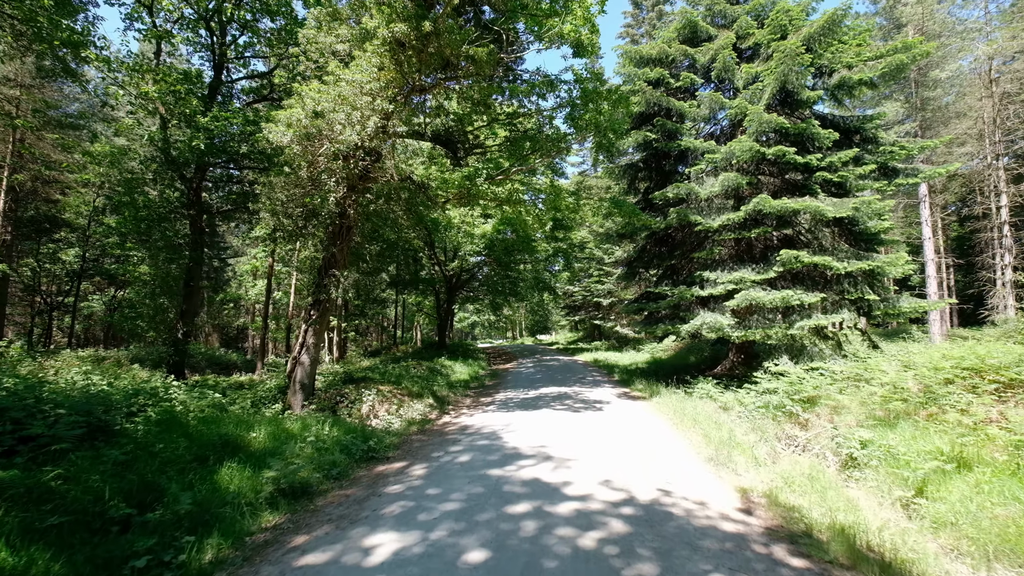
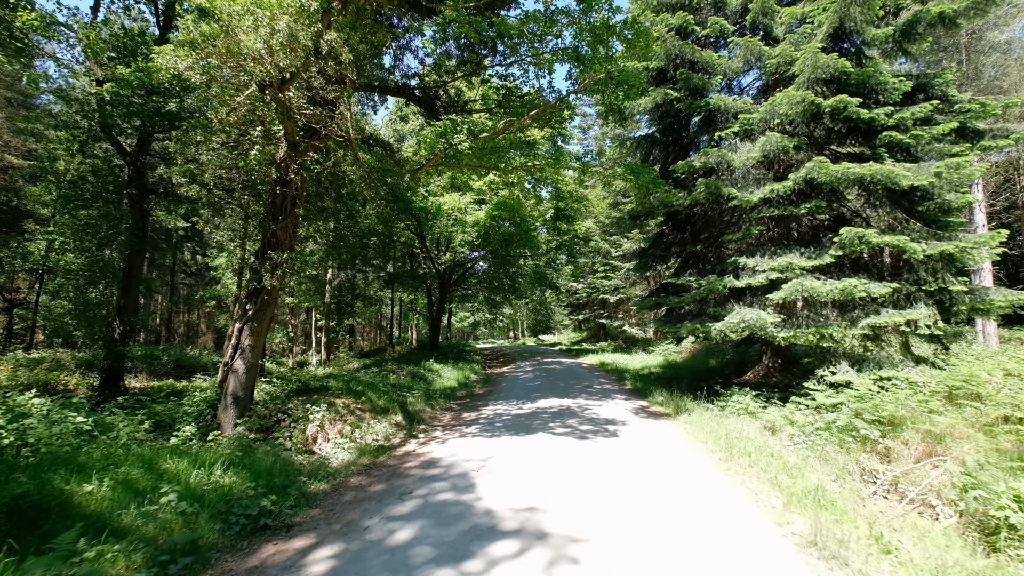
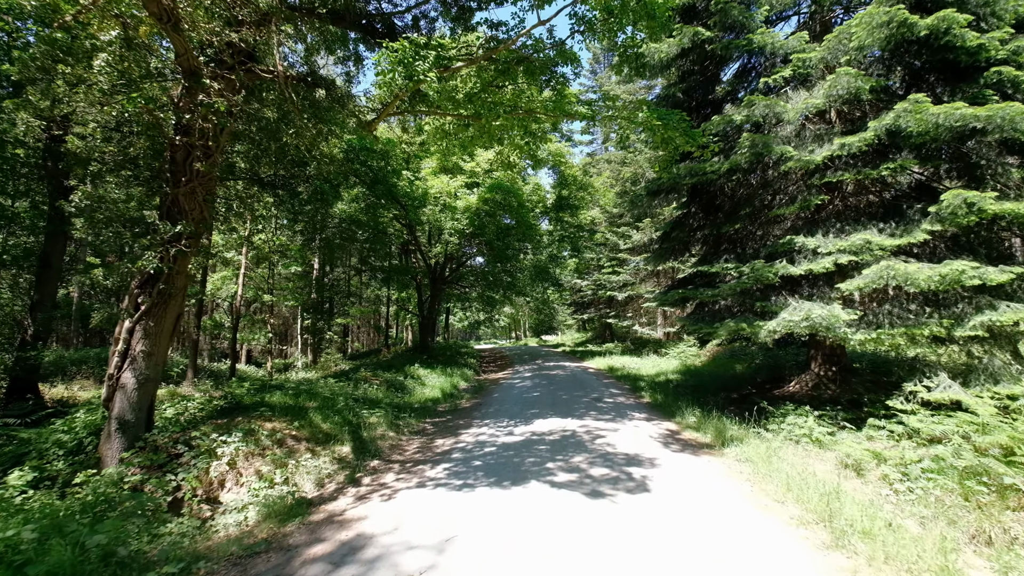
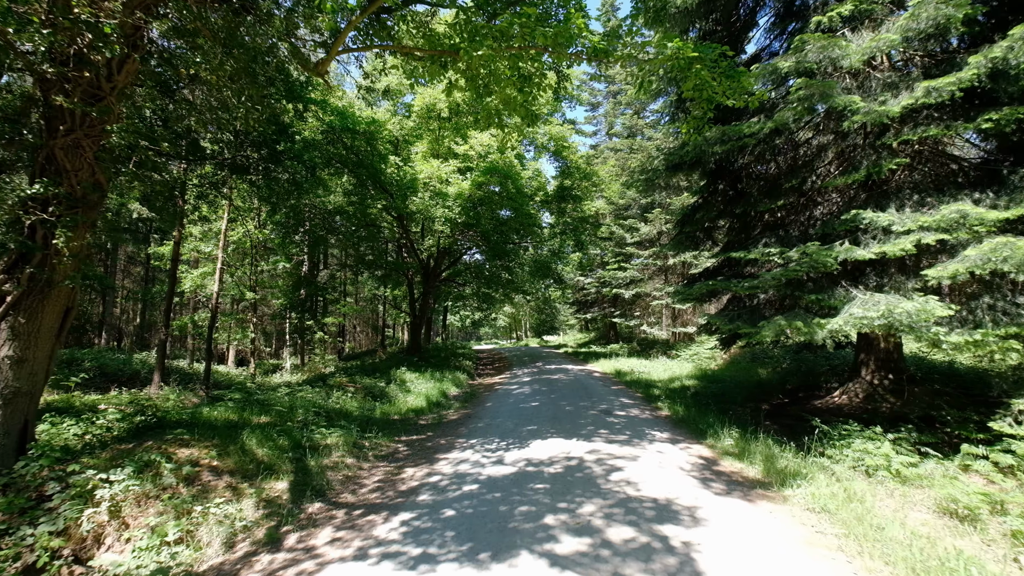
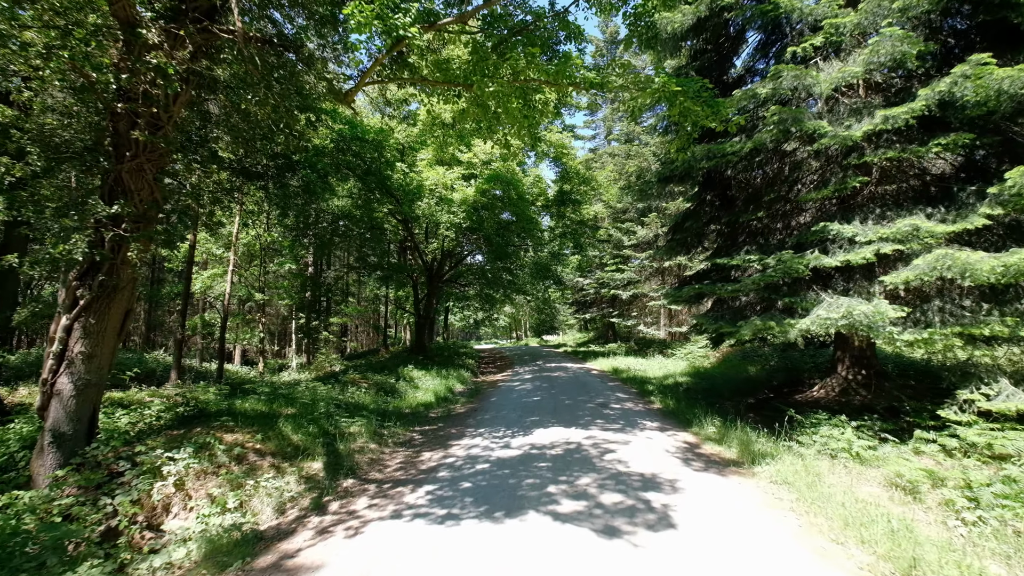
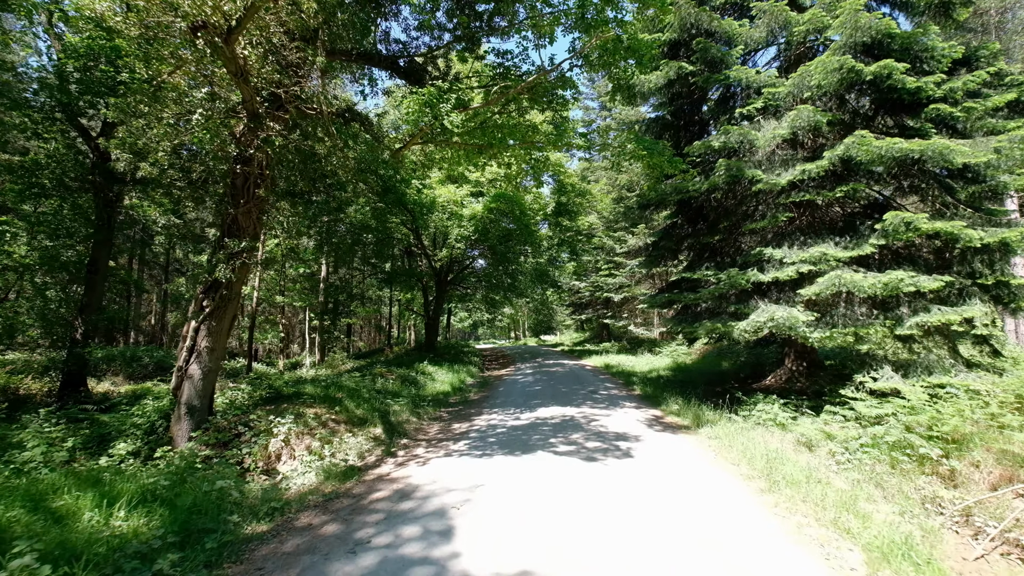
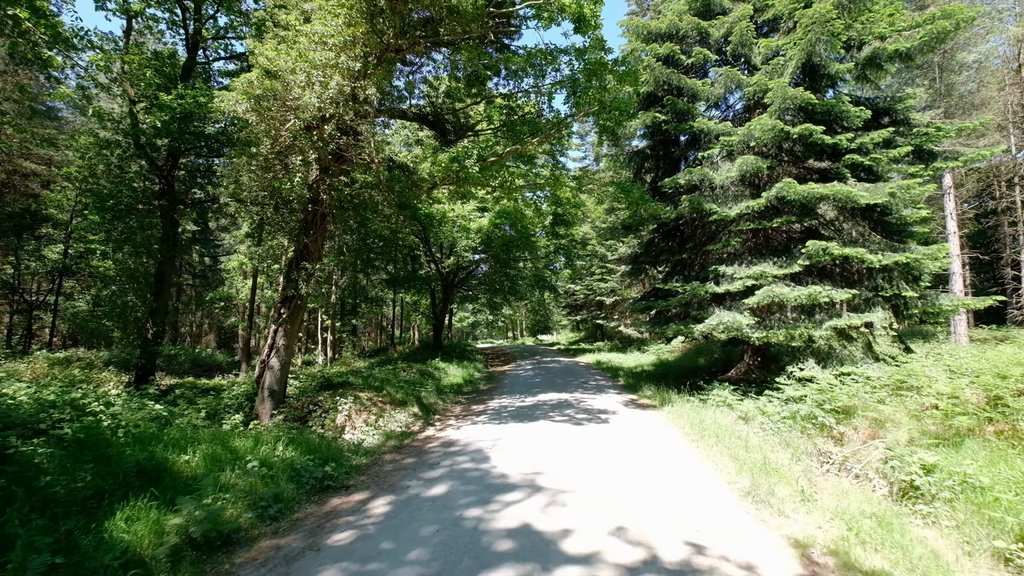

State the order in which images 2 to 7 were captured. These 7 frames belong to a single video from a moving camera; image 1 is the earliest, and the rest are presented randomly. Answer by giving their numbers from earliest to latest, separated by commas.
7, 2, 6, 3, 5, 4
